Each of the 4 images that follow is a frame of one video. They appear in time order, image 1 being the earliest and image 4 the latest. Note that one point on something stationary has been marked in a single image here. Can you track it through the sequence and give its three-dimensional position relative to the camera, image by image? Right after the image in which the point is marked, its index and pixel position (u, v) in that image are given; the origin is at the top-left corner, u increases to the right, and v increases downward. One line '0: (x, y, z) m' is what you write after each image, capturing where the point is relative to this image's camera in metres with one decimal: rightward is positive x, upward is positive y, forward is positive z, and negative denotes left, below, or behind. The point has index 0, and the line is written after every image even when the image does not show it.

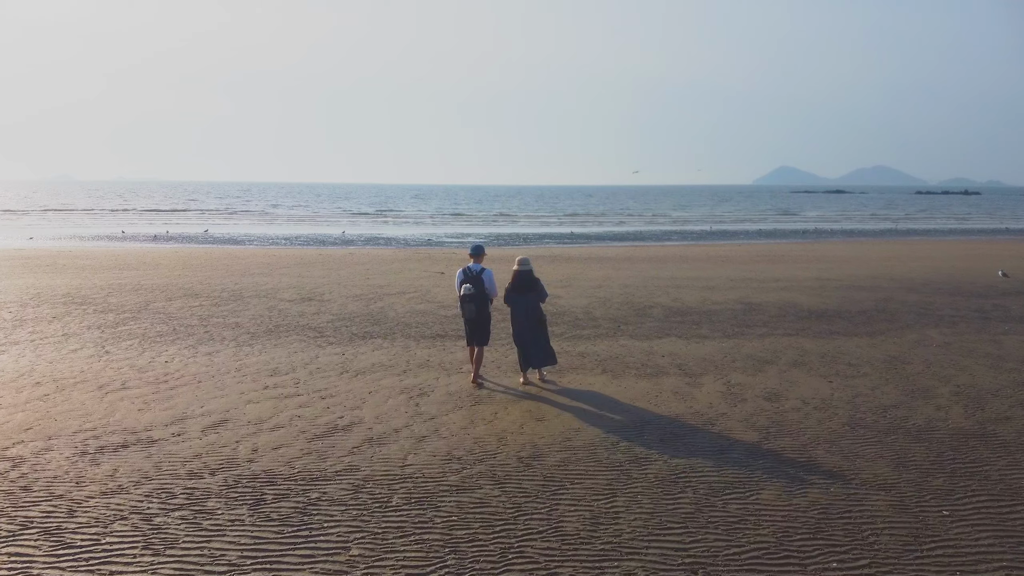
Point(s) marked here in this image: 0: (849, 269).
0: (+8.4, +0.5, +19.6) m
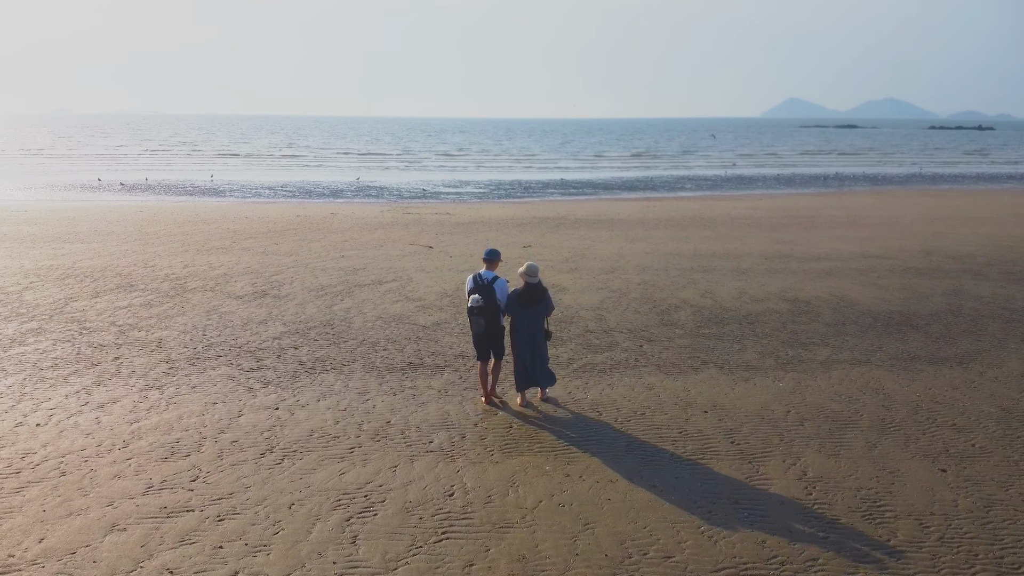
0: (+8.4, +1.1, +17.2) m
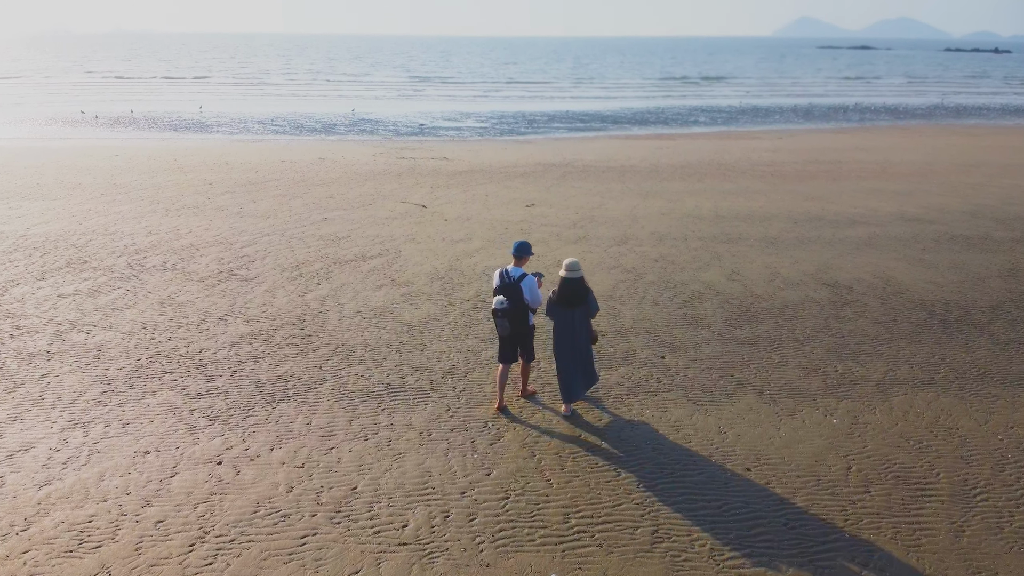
0: (+8.4, +1.9, +15.7) m
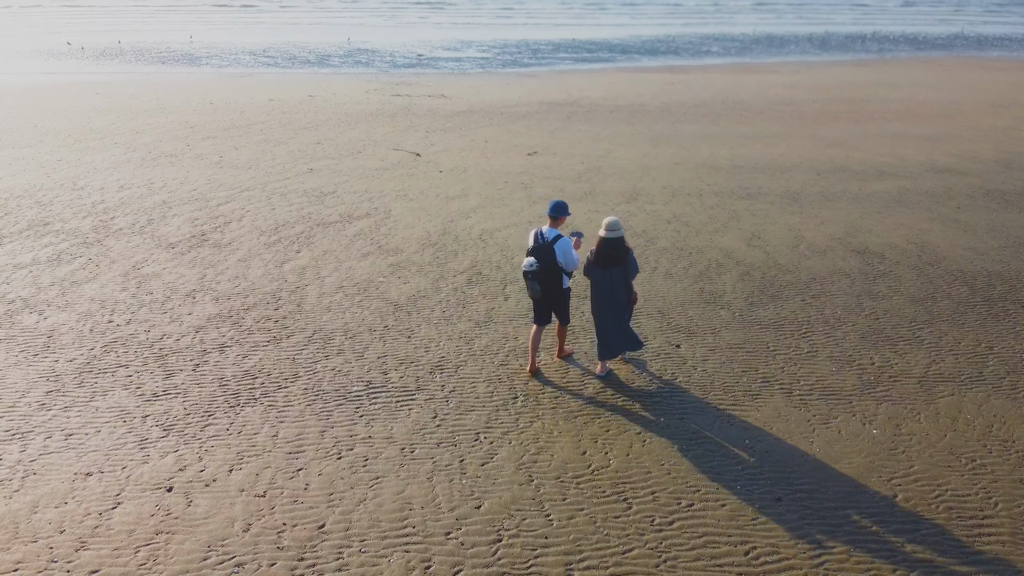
0: (+8.4, +2.8, +14.6) m
